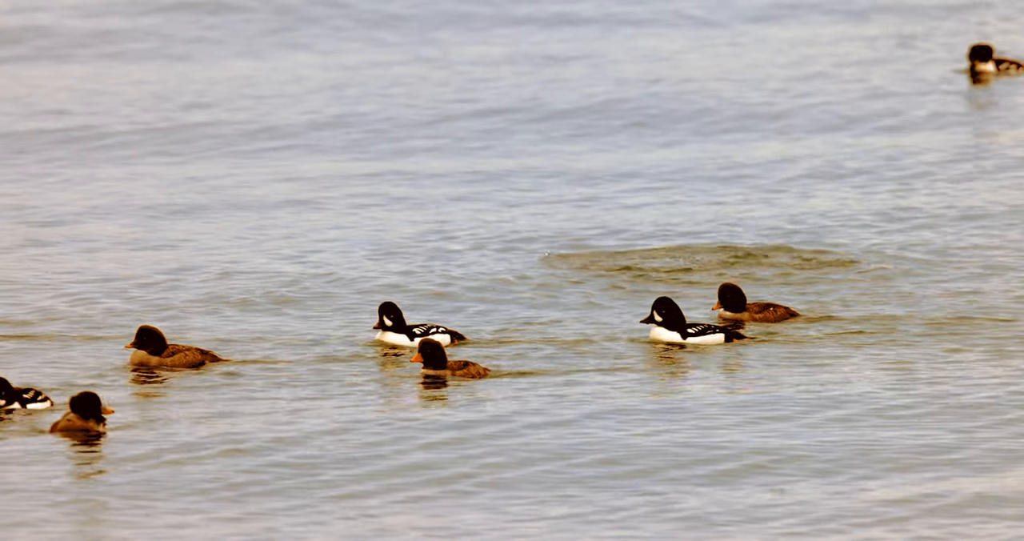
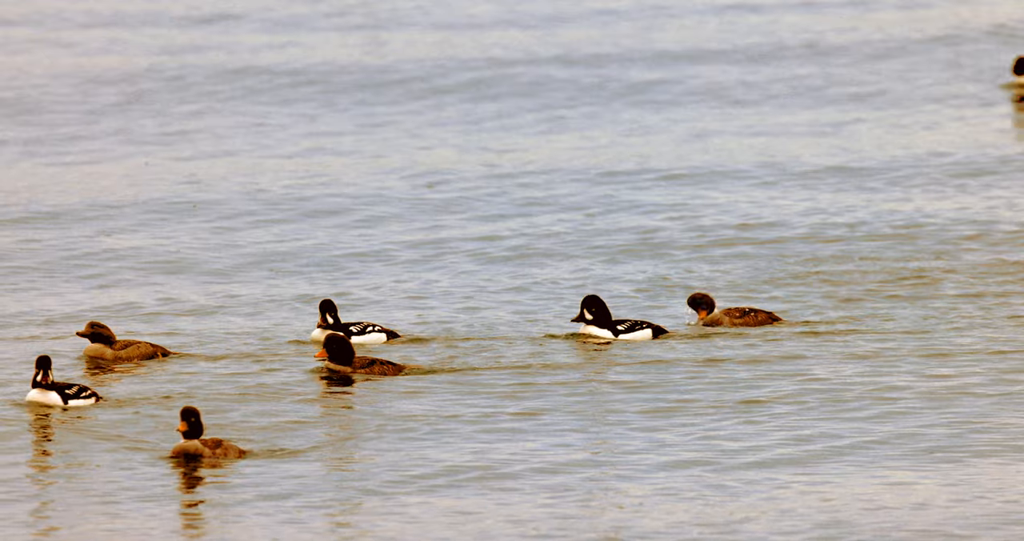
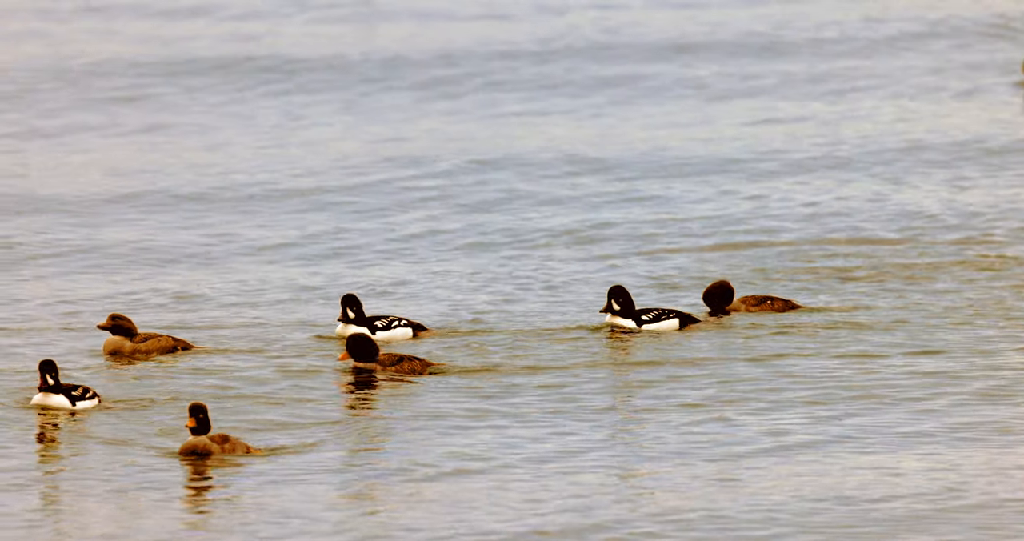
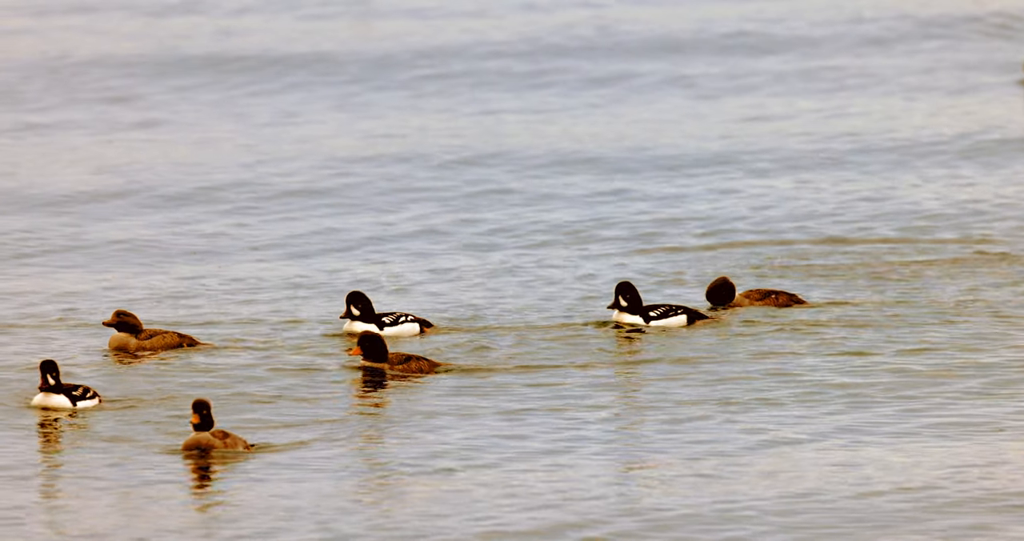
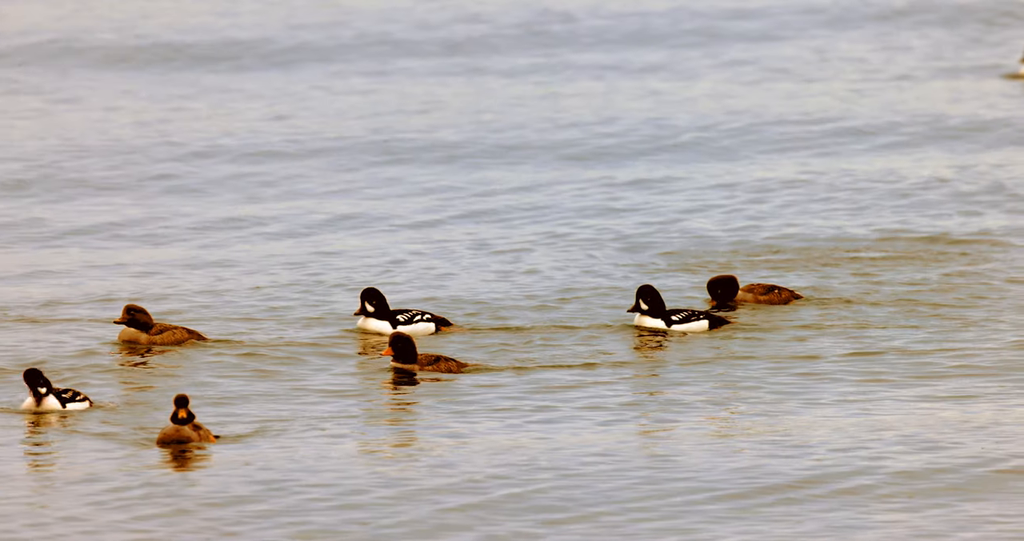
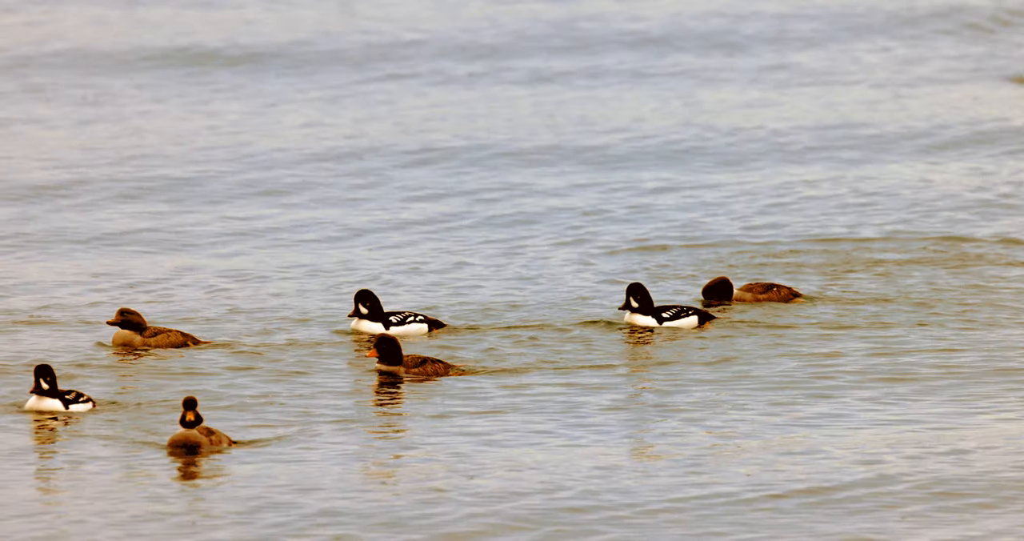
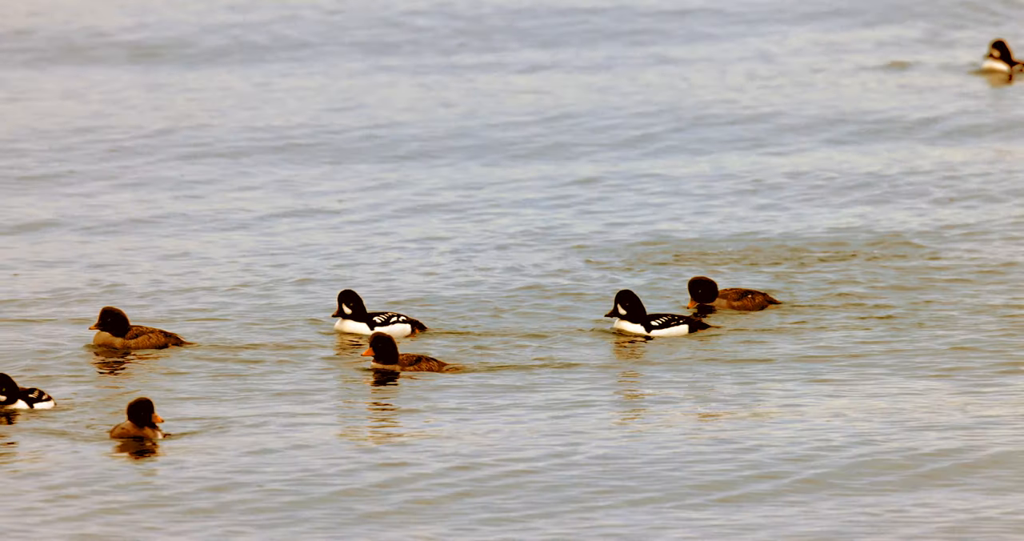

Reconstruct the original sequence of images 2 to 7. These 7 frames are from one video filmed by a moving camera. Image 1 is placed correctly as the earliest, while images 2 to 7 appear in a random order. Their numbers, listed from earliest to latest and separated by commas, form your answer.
7, 5, 6, 4, 3, 2
